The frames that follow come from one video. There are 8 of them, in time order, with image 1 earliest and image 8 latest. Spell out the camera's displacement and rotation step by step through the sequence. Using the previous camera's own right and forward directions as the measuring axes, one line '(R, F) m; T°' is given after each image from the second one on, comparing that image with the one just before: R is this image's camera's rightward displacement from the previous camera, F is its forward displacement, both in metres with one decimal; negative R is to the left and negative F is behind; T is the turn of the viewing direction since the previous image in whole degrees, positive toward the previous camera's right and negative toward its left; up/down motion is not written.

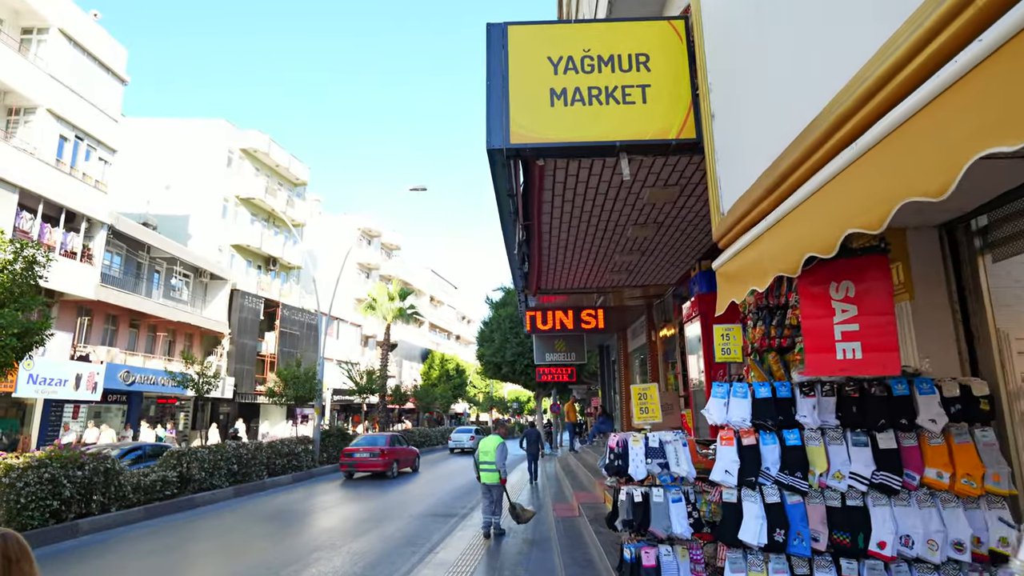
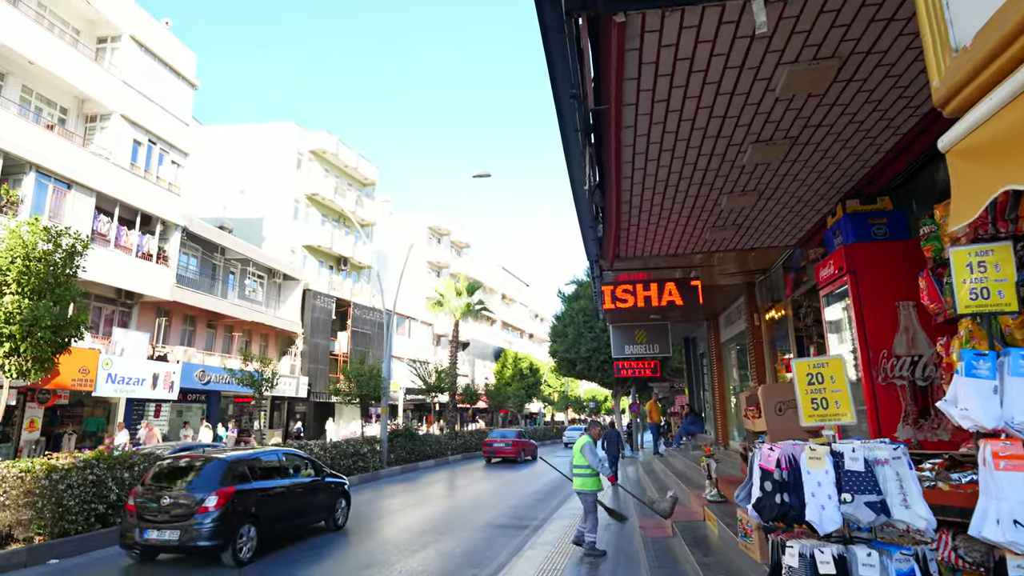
(0.0, +1.5) m; -7°
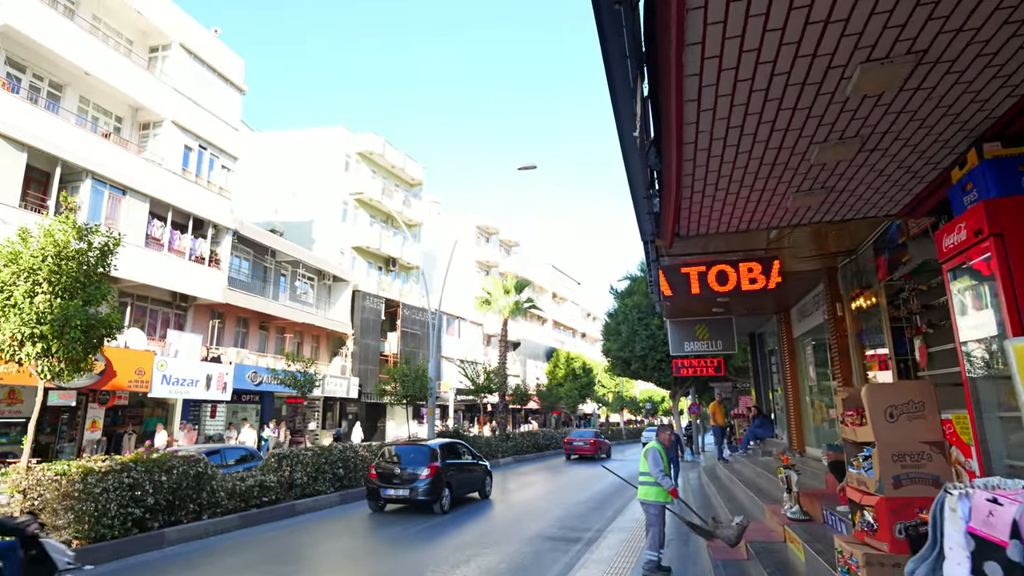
(+0.1, +0.8) m; -5°
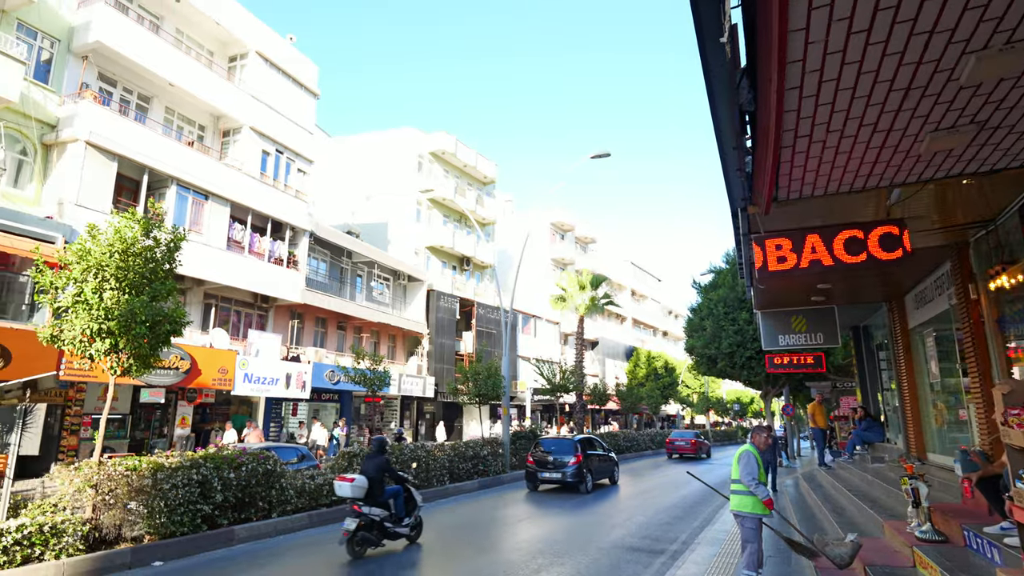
(+0.1, +0.8) m; -7°
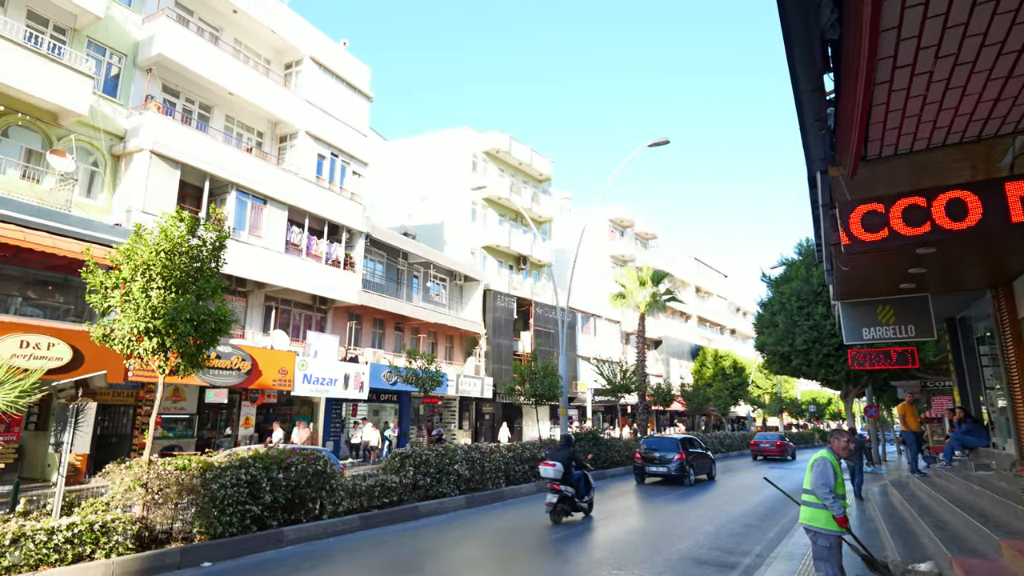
(+0.2, +0.6) m; -6°
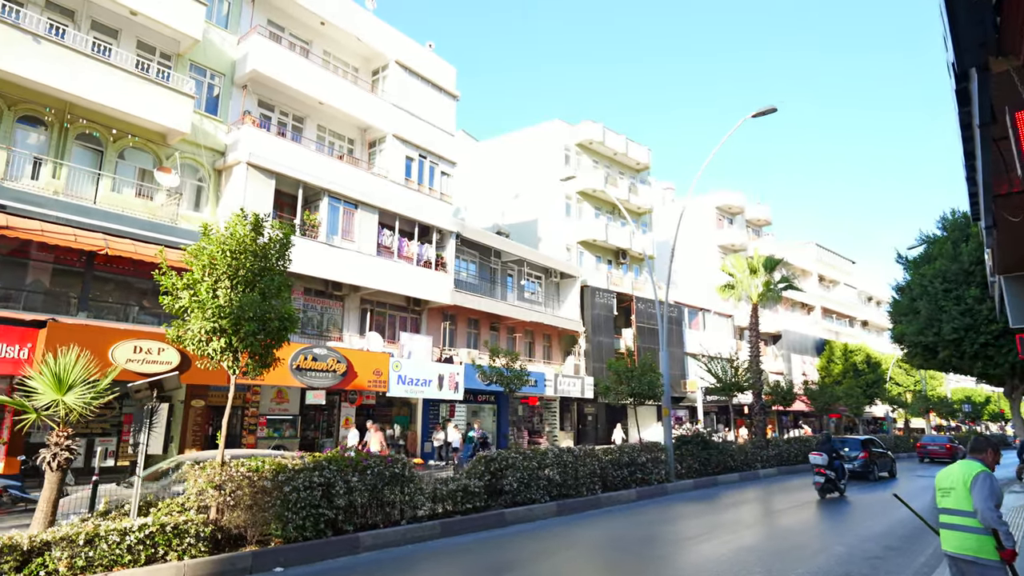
(+0.4, +1.0) m; -10°
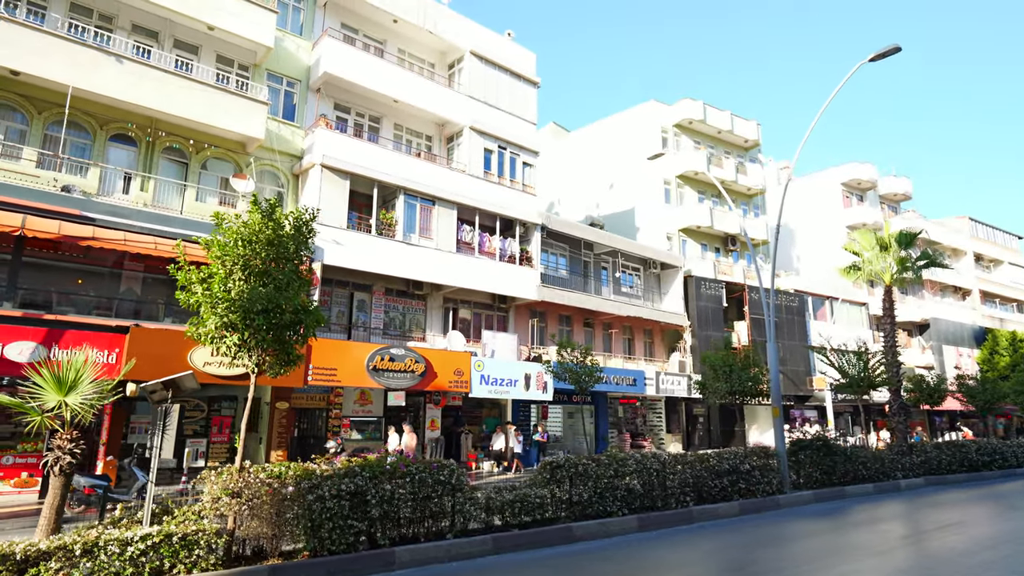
(+0.9, +1.4) m; -11°
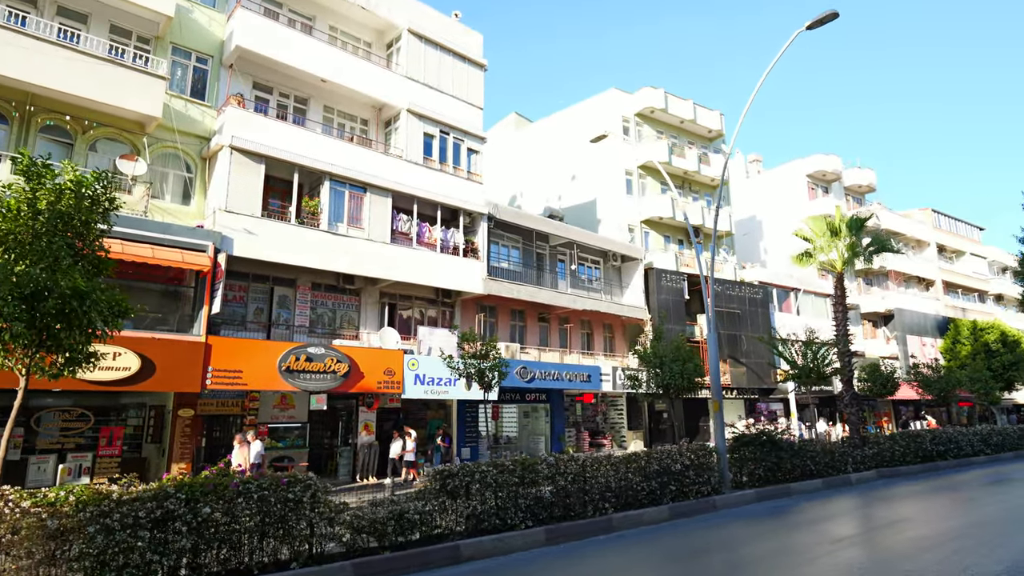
(+1.4, +1.4) m; +2°
